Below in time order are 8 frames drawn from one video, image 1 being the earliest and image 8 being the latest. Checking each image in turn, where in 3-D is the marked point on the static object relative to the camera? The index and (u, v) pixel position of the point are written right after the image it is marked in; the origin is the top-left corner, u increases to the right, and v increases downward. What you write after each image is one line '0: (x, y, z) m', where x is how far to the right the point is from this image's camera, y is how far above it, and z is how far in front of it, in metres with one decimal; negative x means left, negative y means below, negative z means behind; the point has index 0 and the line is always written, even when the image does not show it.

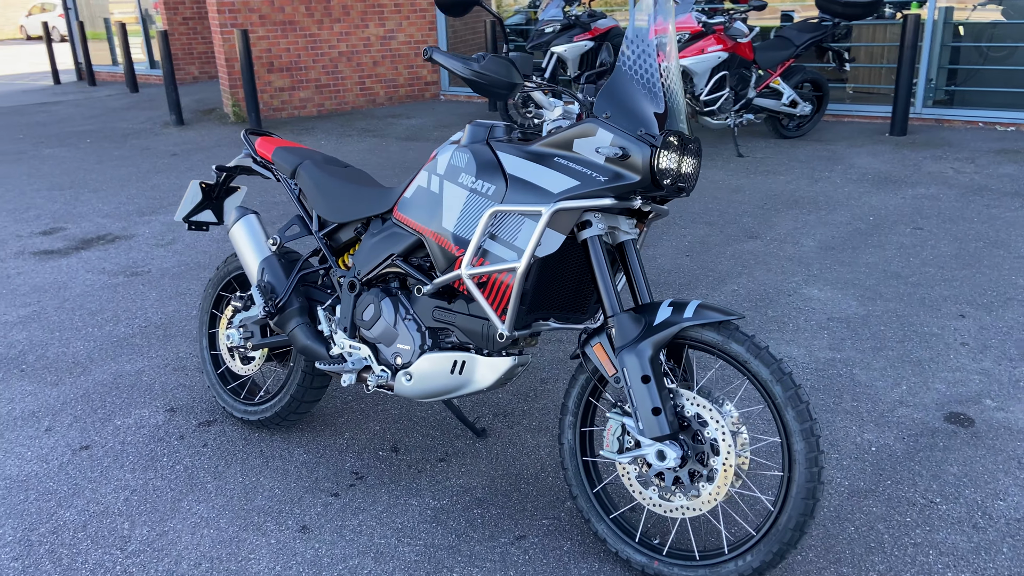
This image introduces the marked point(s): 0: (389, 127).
0: (-1.5, +1.8, +10.2) m
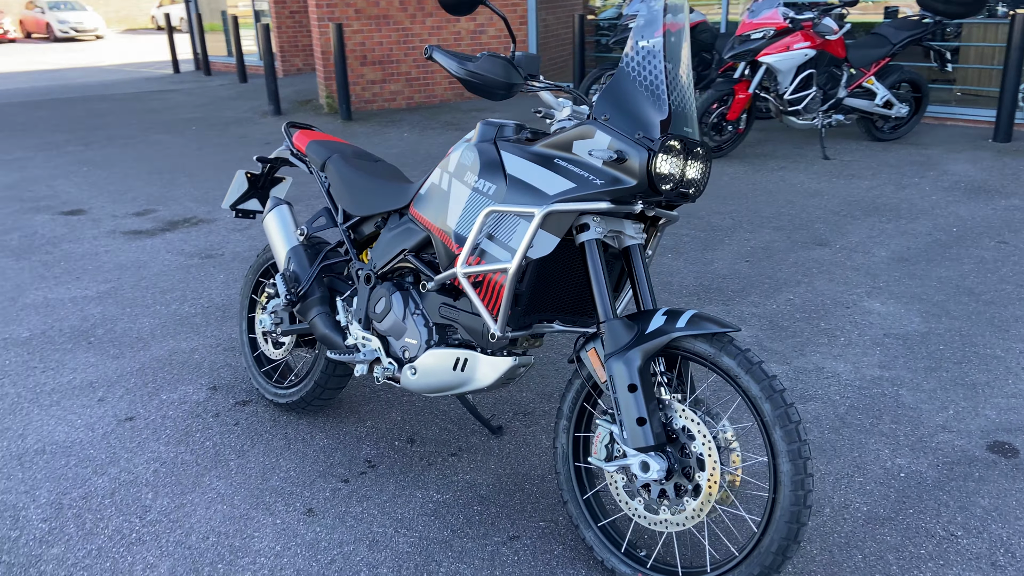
0: (-0.5, +1.9, +10.3) m
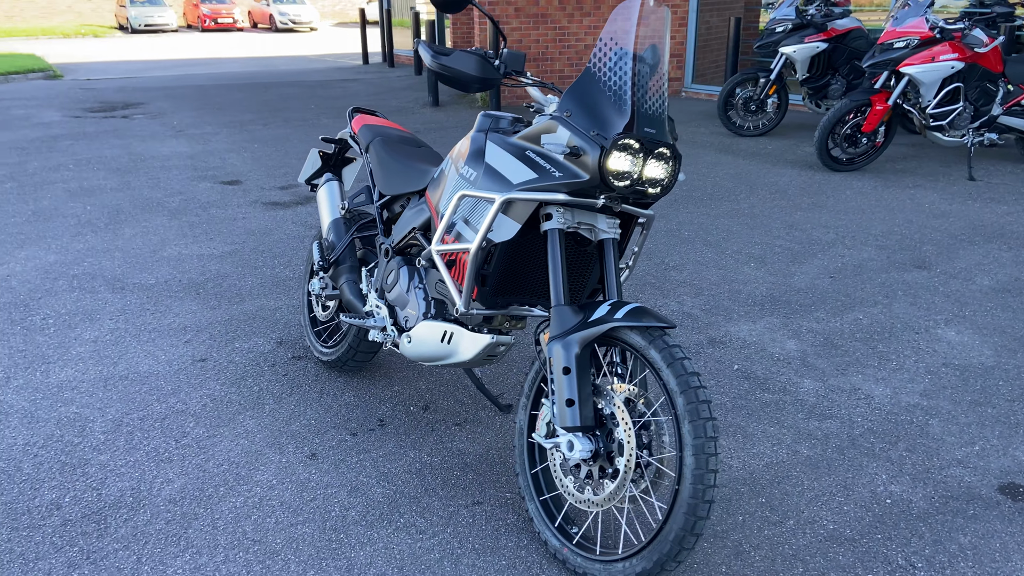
0: (+1.2, +1.9, +10.4) m
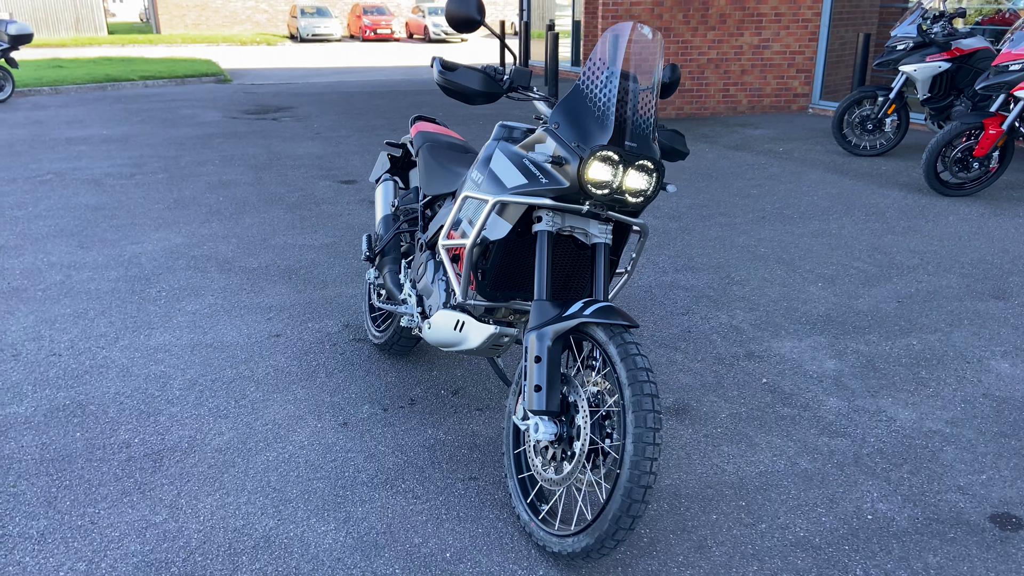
0: (+2.6, +1.7, +10.3) m
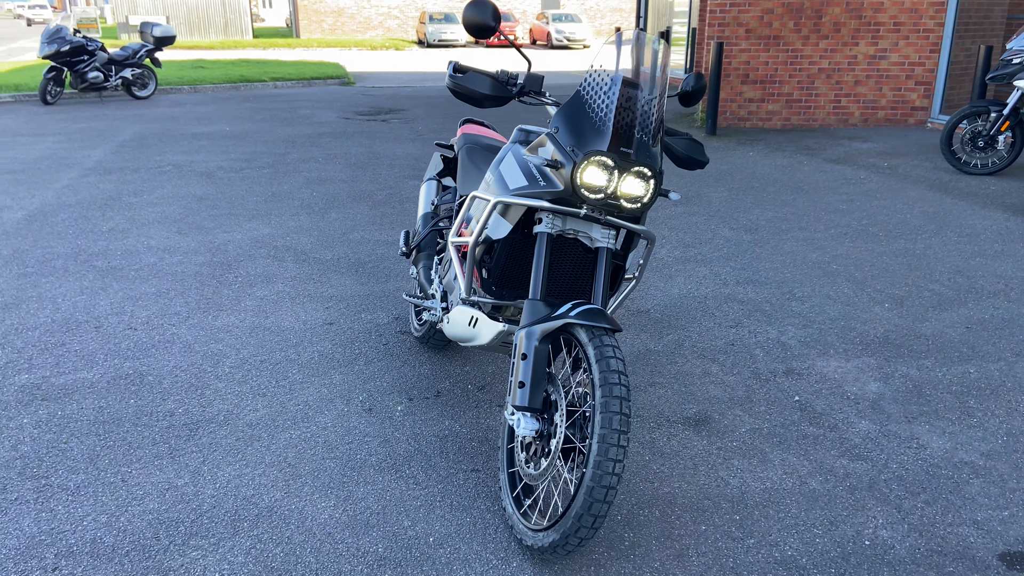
0: (+3.7, +1.5, +10.0) m
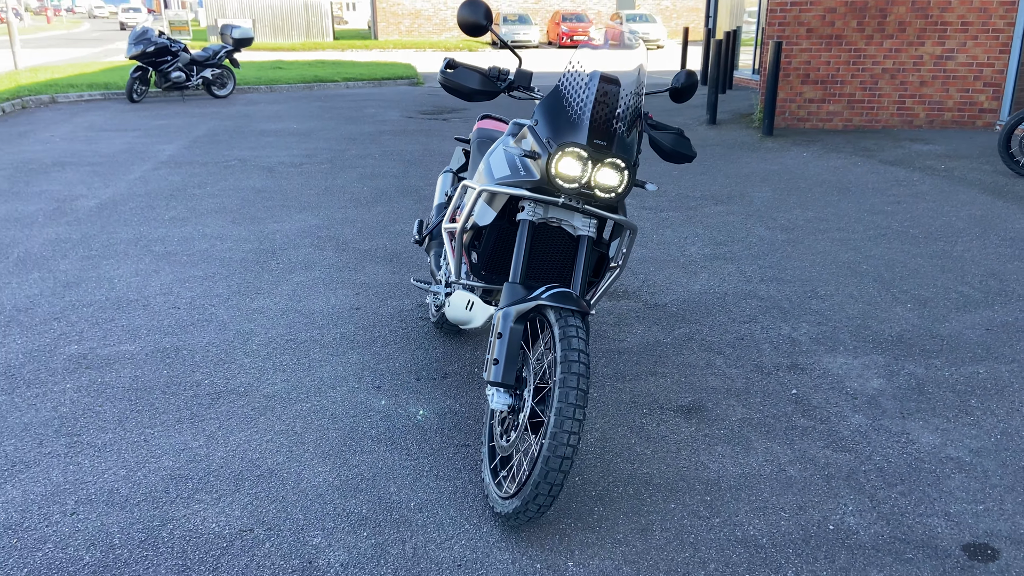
0: (+4.2, +1.4, +9.8) m
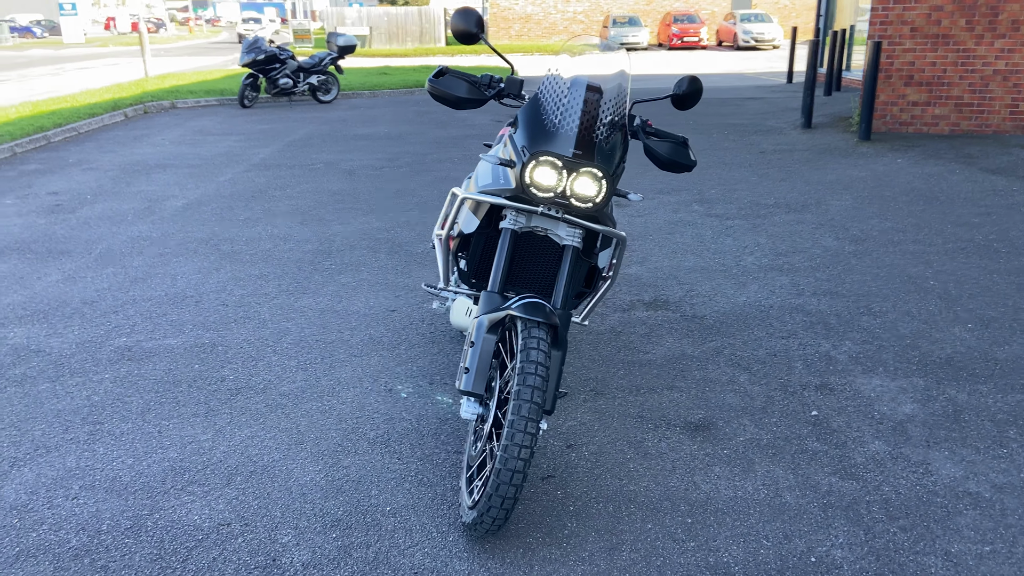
0: (+5.0, +1.2, +9.2) m
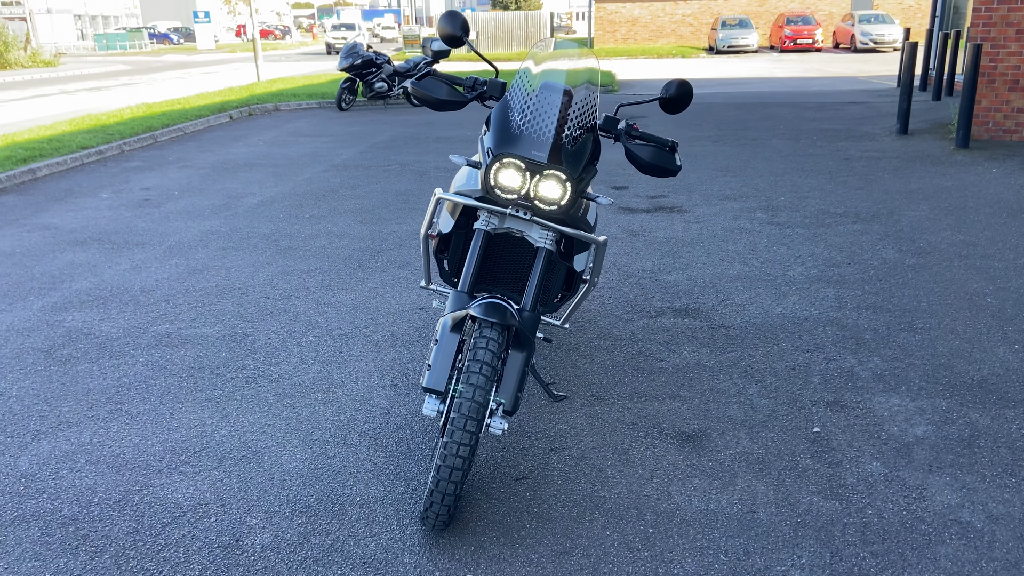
0: (+5.7, +1.0, +8.5) m
